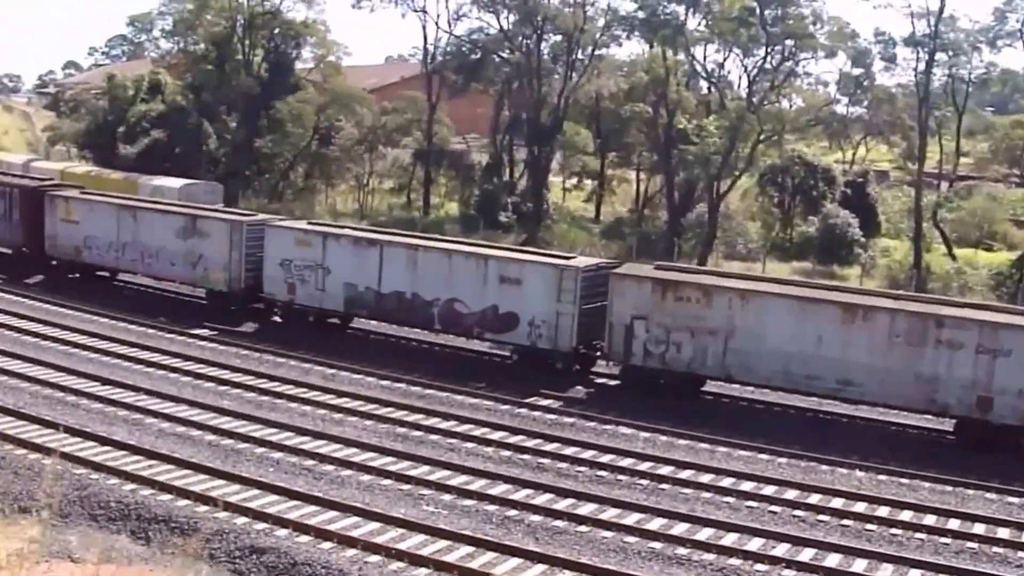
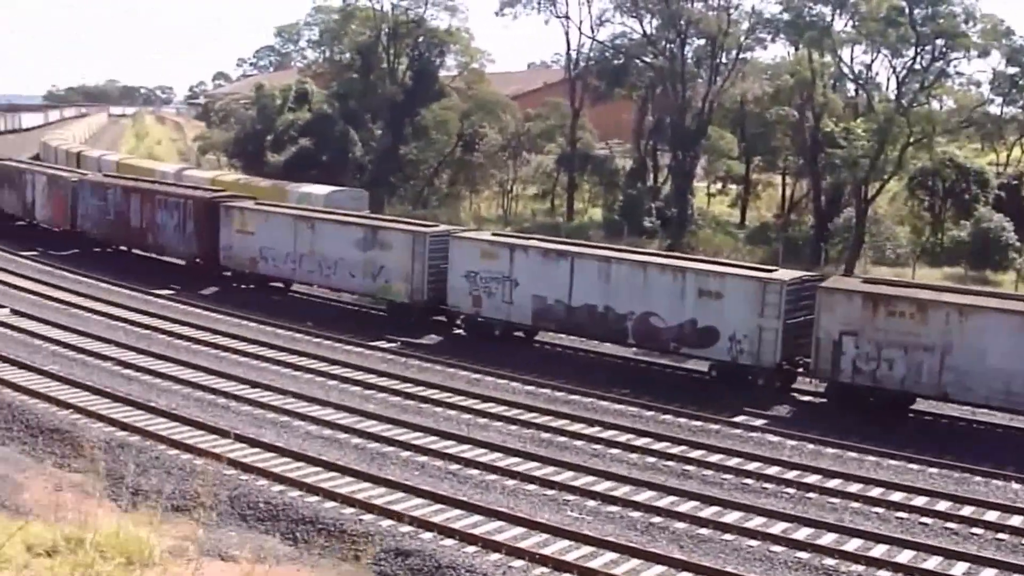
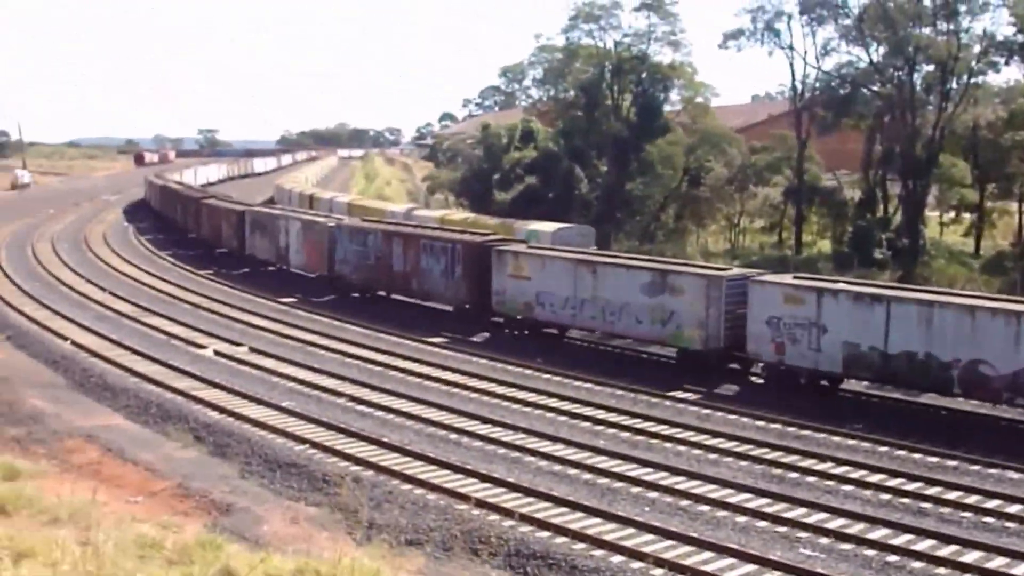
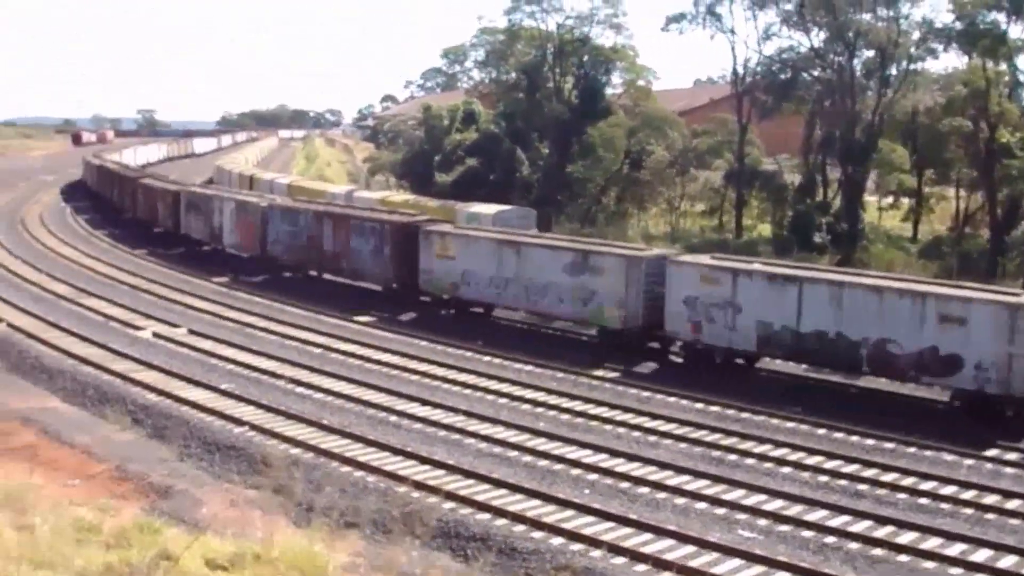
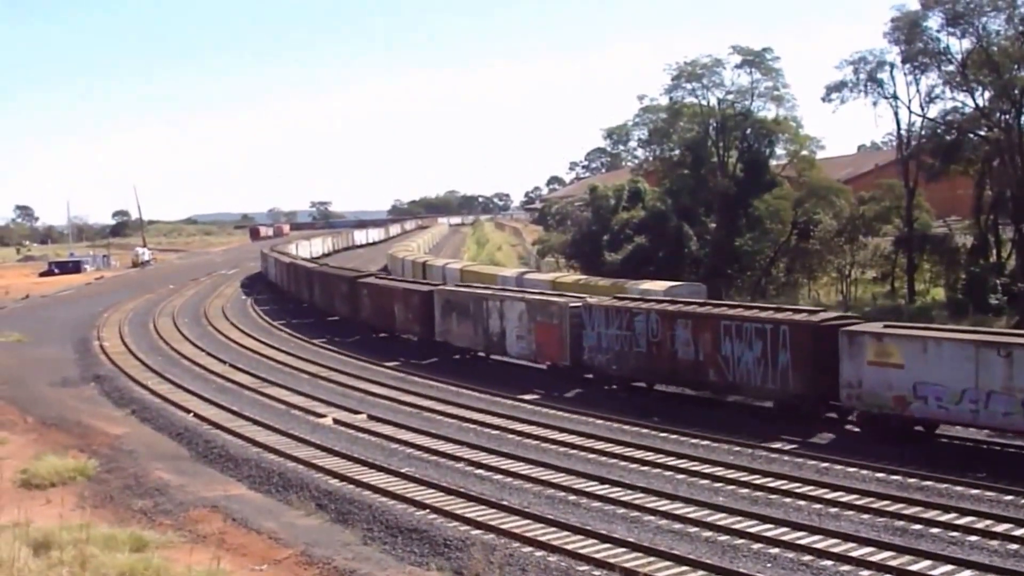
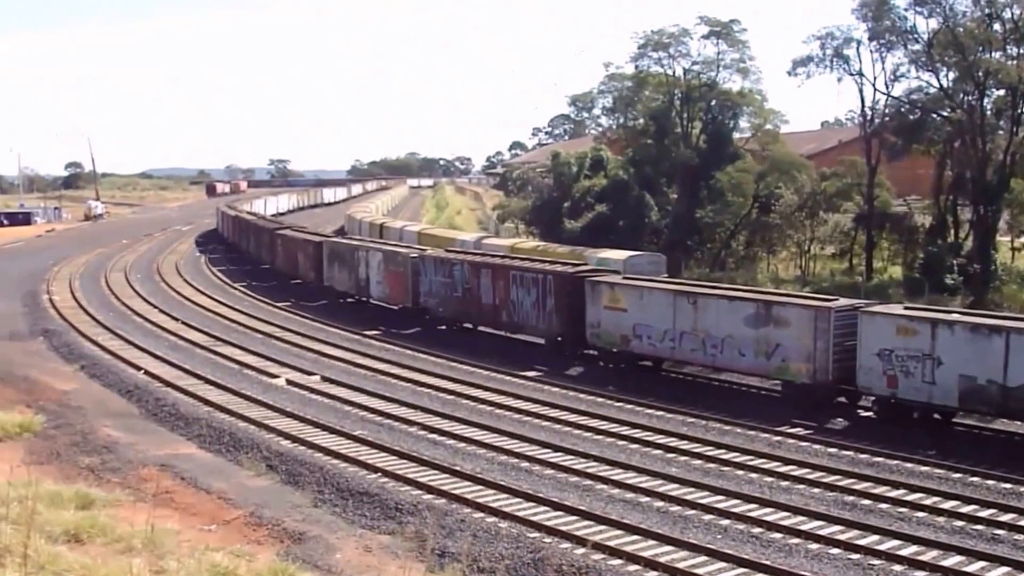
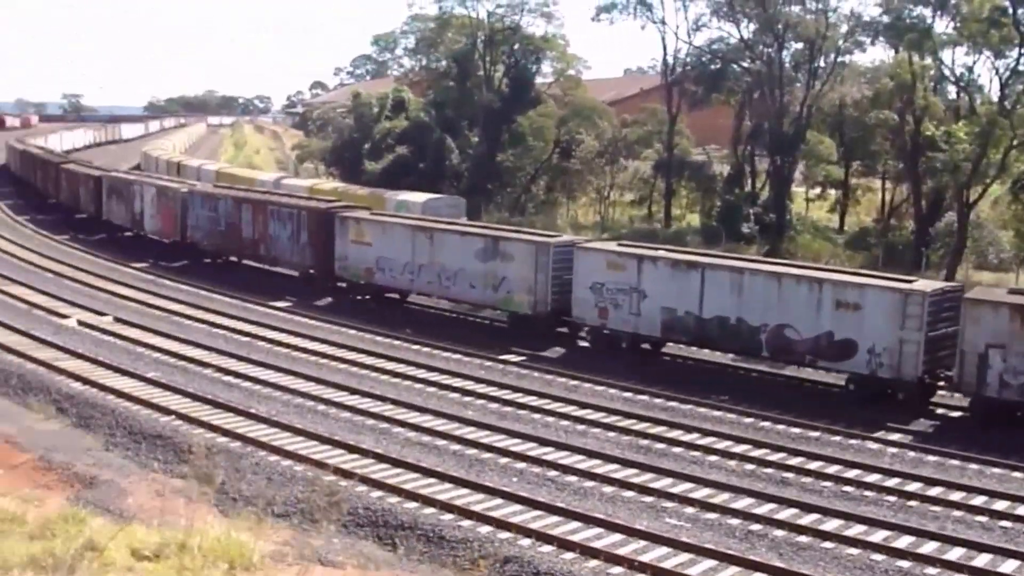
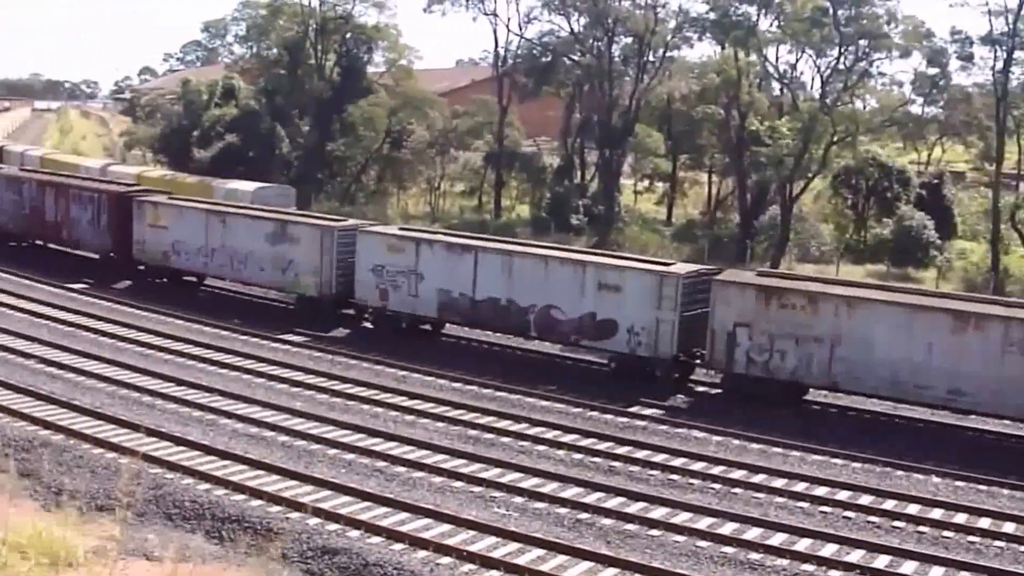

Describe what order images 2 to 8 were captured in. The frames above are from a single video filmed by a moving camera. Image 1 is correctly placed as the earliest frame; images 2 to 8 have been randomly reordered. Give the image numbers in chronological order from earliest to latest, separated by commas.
8, 2, 7, 4, 3, 6, 5
